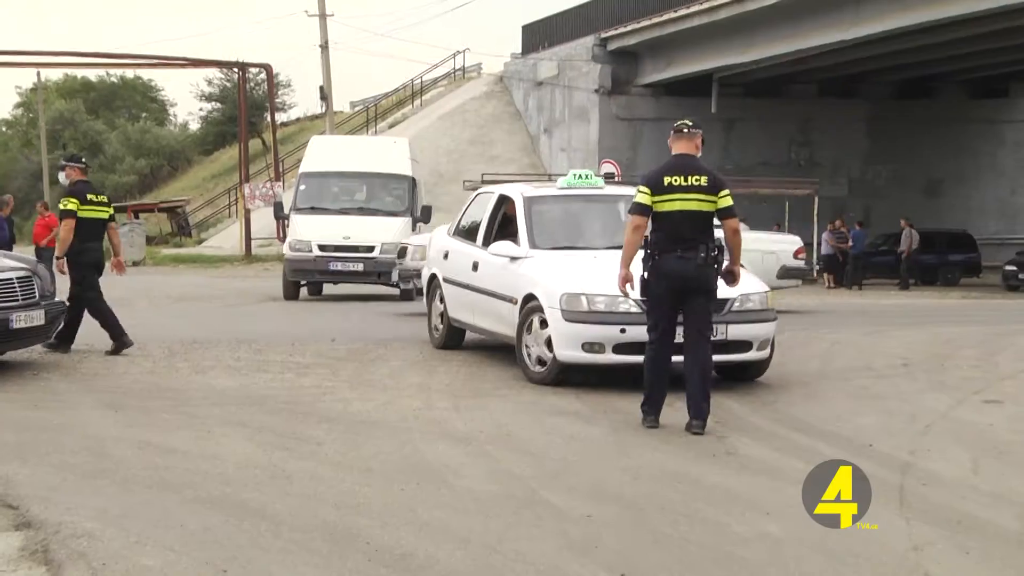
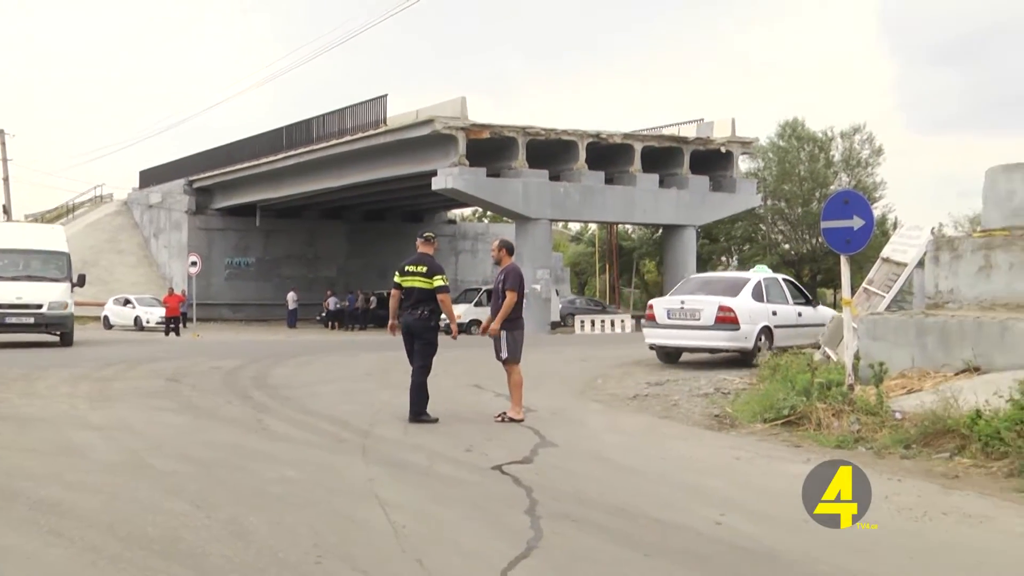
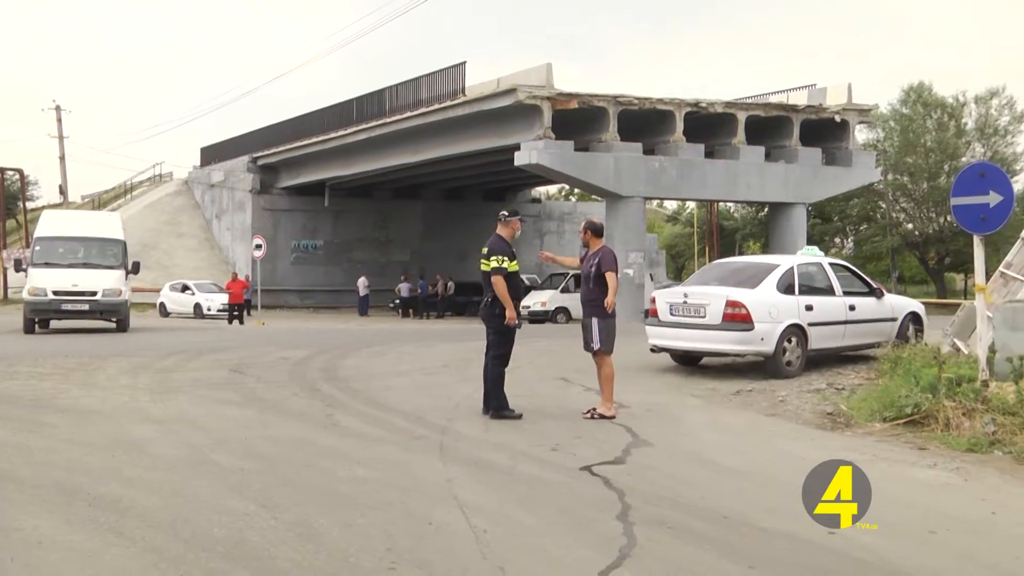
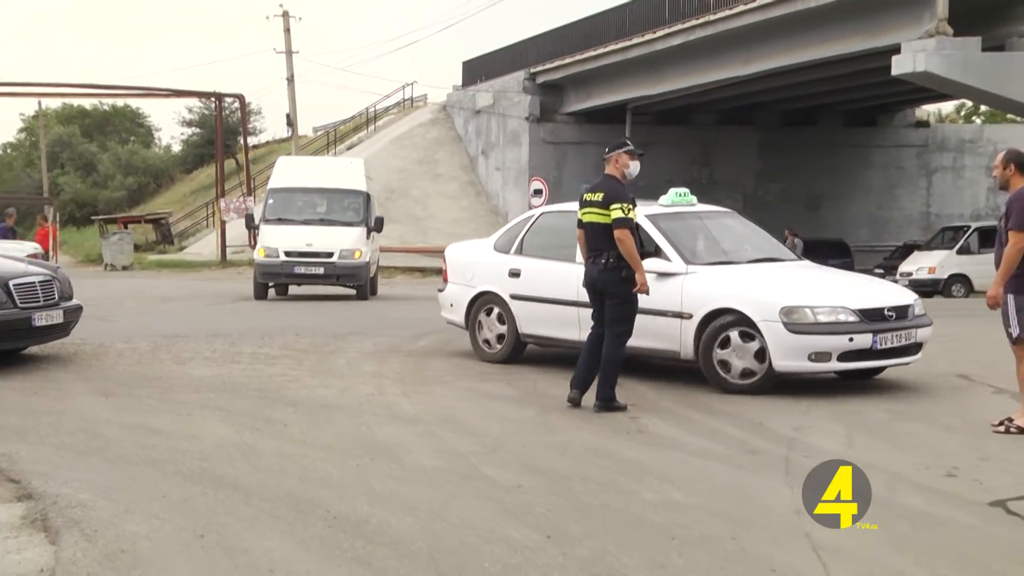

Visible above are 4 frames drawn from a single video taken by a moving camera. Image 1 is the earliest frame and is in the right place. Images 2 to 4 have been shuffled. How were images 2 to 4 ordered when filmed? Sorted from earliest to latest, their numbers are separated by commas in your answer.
4, 3, 2
